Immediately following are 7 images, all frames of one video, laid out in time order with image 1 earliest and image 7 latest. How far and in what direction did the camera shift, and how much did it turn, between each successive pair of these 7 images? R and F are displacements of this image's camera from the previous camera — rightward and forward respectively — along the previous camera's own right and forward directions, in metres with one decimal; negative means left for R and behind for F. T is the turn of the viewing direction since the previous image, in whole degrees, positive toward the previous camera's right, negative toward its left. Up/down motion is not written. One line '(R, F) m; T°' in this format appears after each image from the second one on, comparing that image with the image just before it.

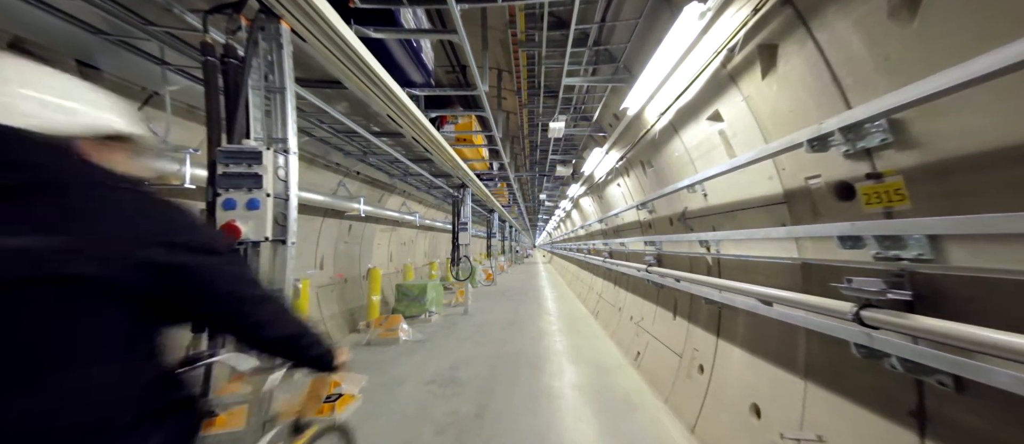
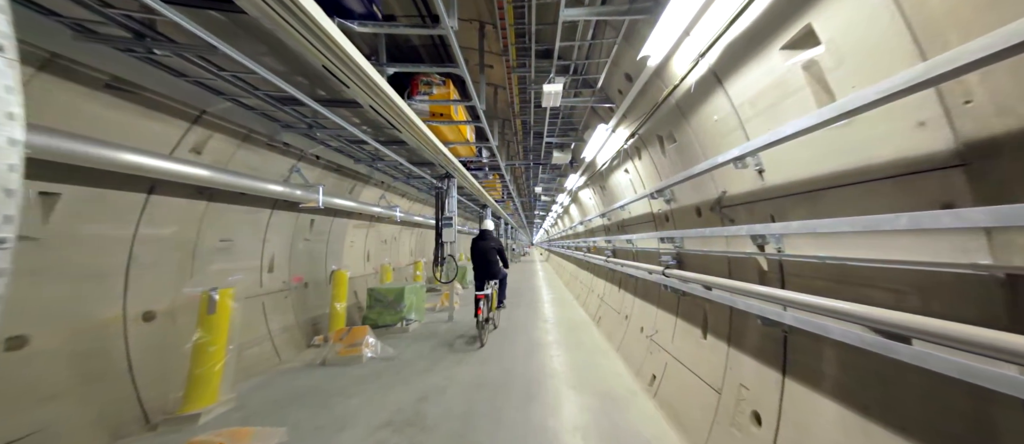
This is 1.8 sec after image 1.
(+0.1, +0.7) m; +1°
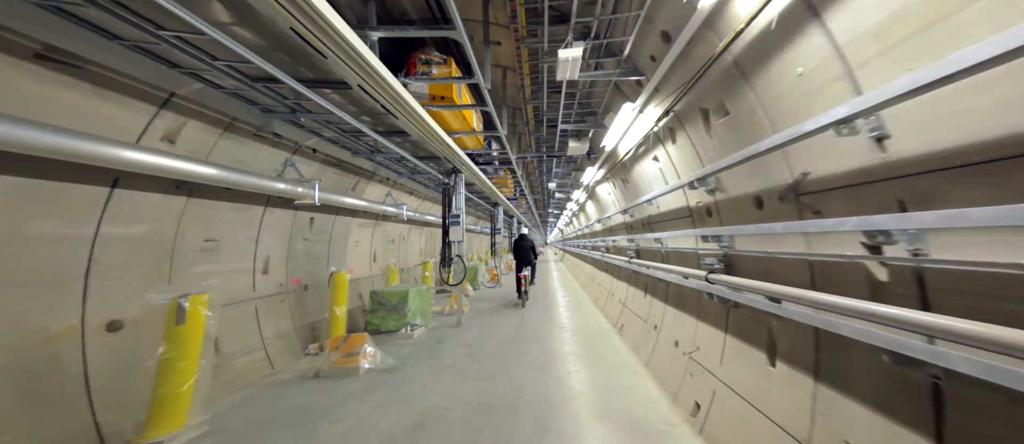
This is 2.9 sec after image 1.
(0.0, +0.4) m; -2°
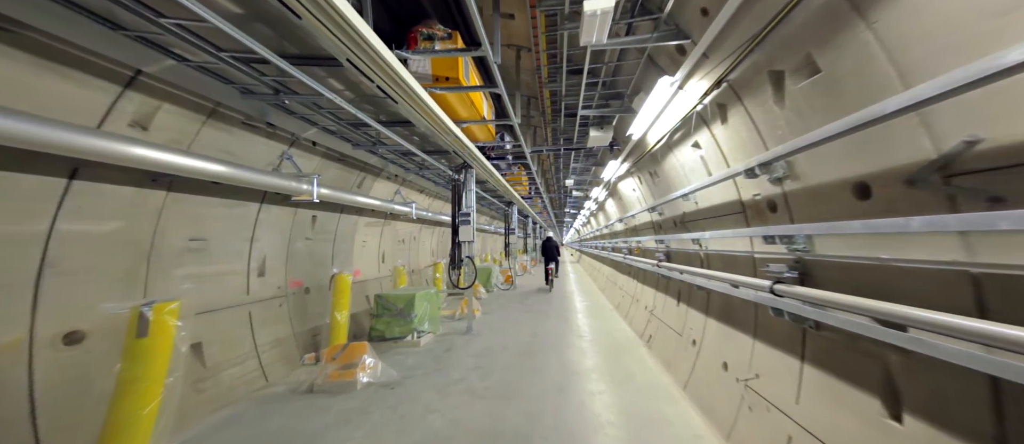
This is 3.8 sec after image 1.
(0.0, +0.4) m; -3°
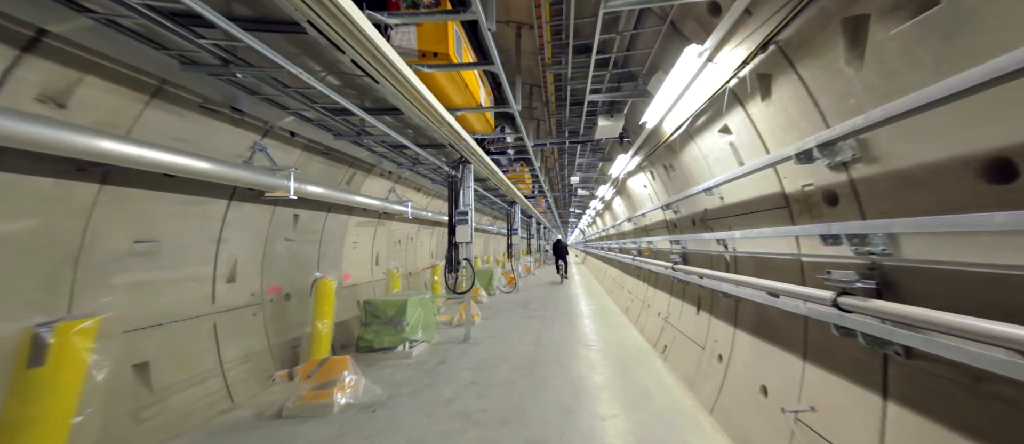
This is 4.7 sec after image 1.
(0.0, +0.4) m; -1°
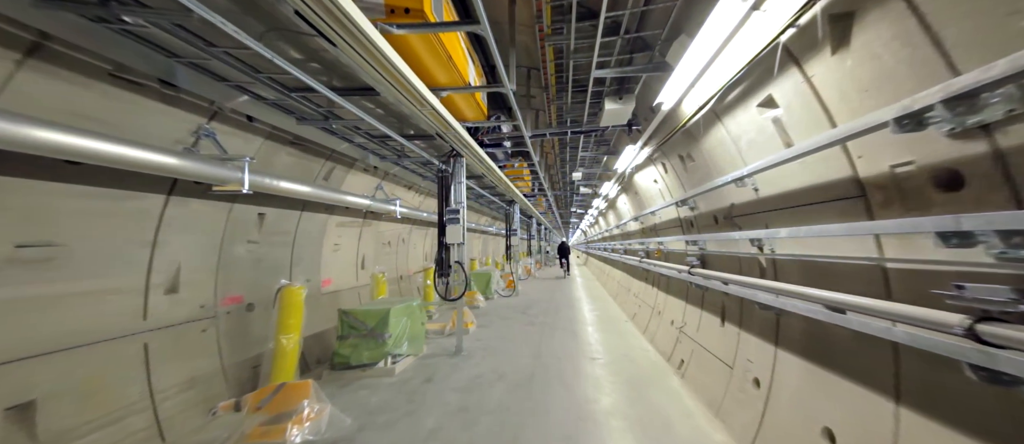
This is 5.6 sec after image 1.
(+0.1, +0.5) m; 0°
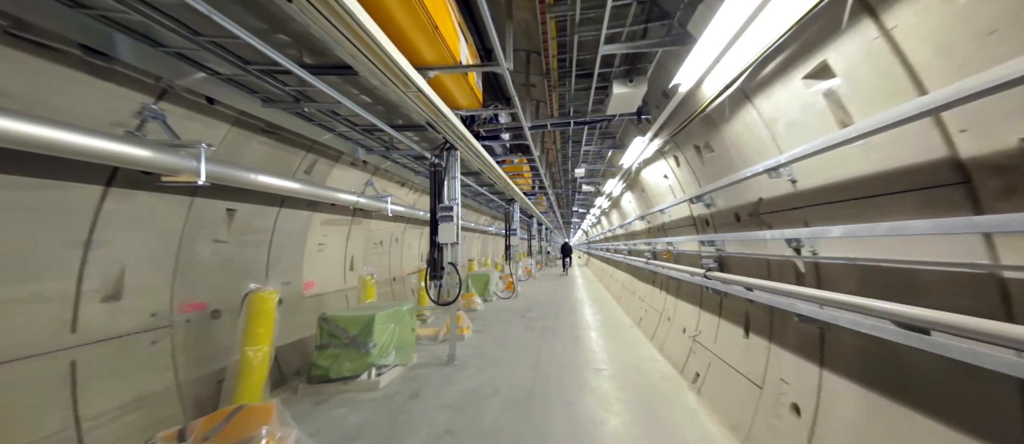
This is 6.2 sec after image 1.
(0.0, +0.3) m; 0°
